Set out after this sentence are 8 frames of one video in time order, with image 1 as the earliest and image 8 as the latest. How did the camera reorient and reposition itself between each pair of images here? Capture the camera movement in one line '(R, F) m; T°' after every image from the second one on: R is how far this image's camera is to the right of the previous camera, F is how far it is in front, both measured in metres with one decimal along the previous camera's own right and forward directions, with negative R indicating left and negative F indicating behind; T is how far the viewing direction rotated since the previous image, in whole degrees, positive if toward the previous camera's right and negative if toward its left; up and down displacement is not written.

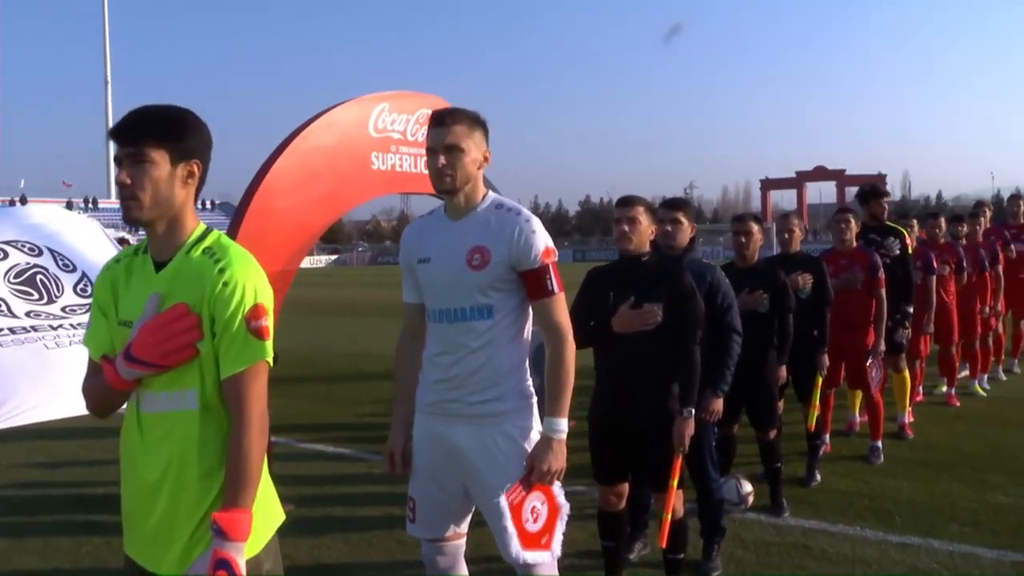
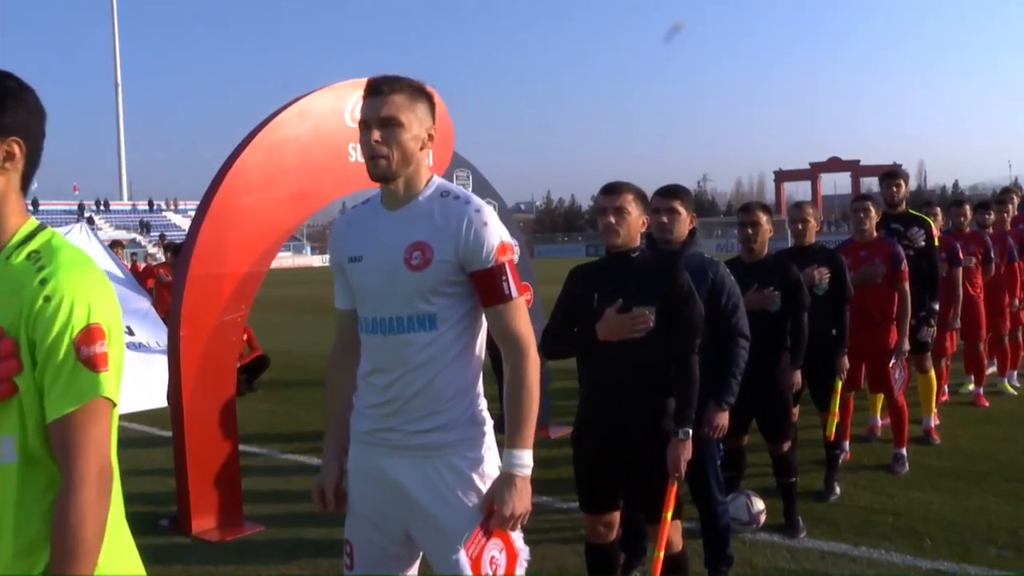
(+0.2, +0.6) m; -1°
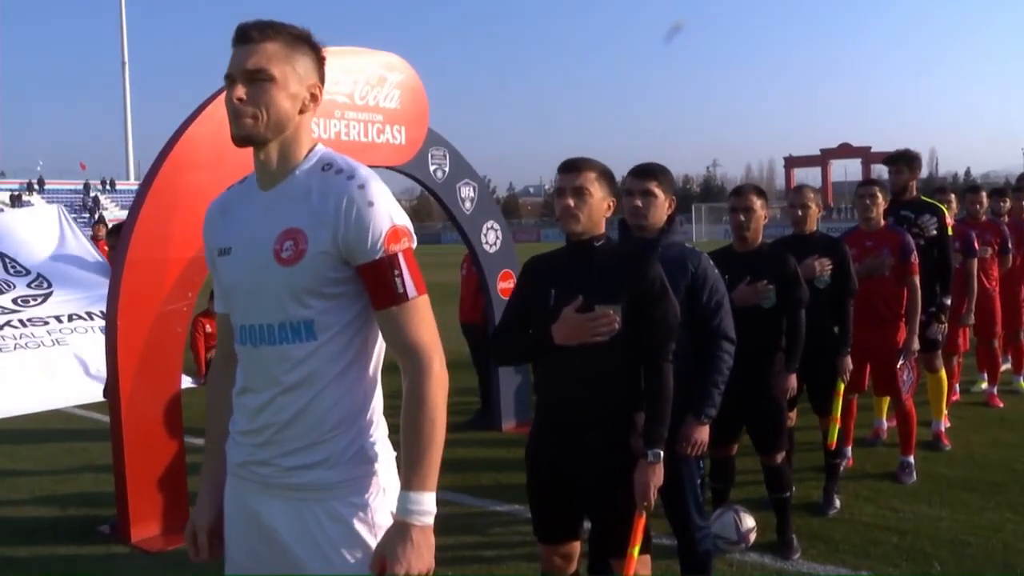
(+0.2, +0.5) m; 0°
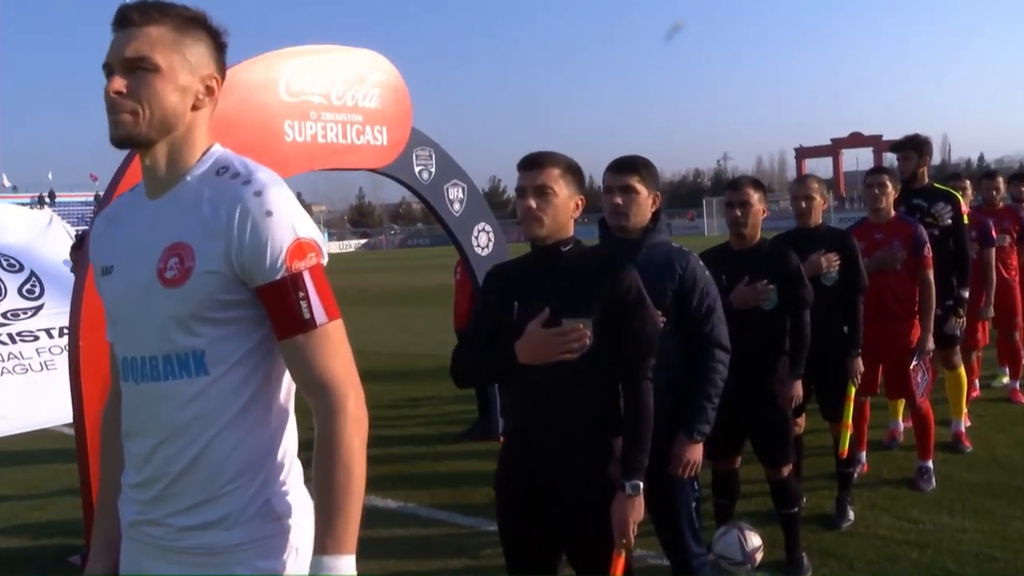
(+0.1, +0.3) m; -1°
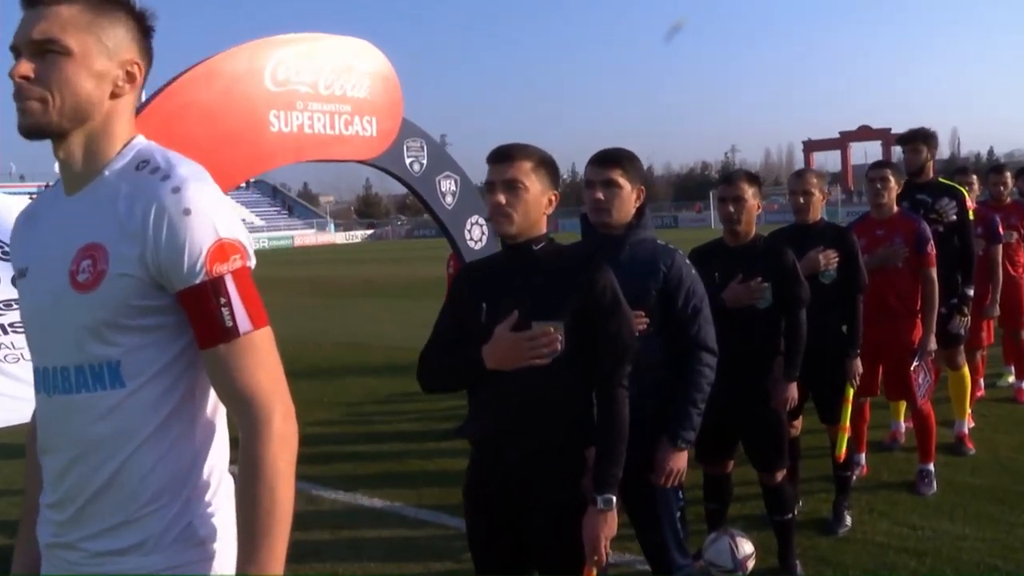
(+0.1, +0.2) m; 0°
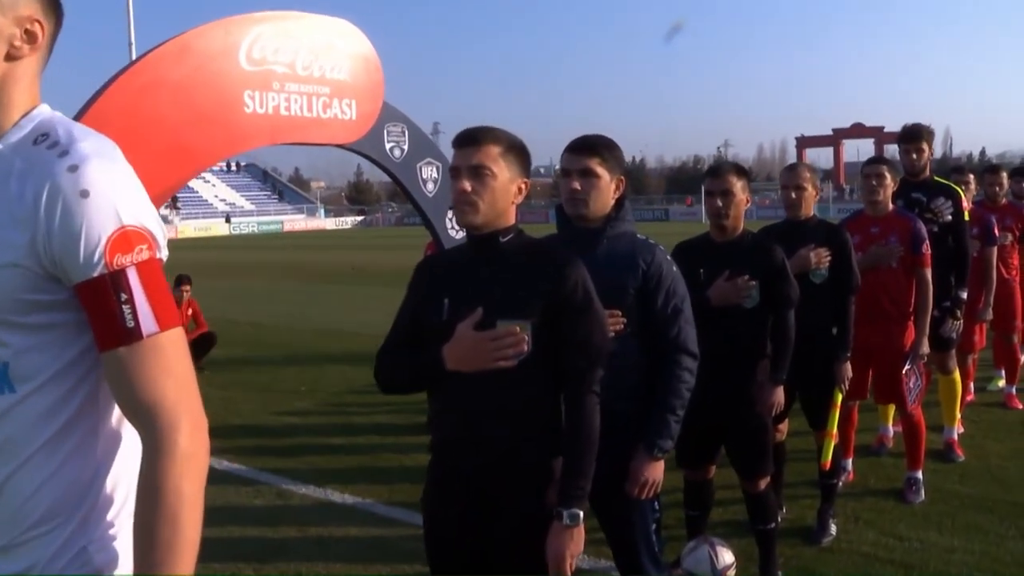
(+0.1, +0.2) m; +1°
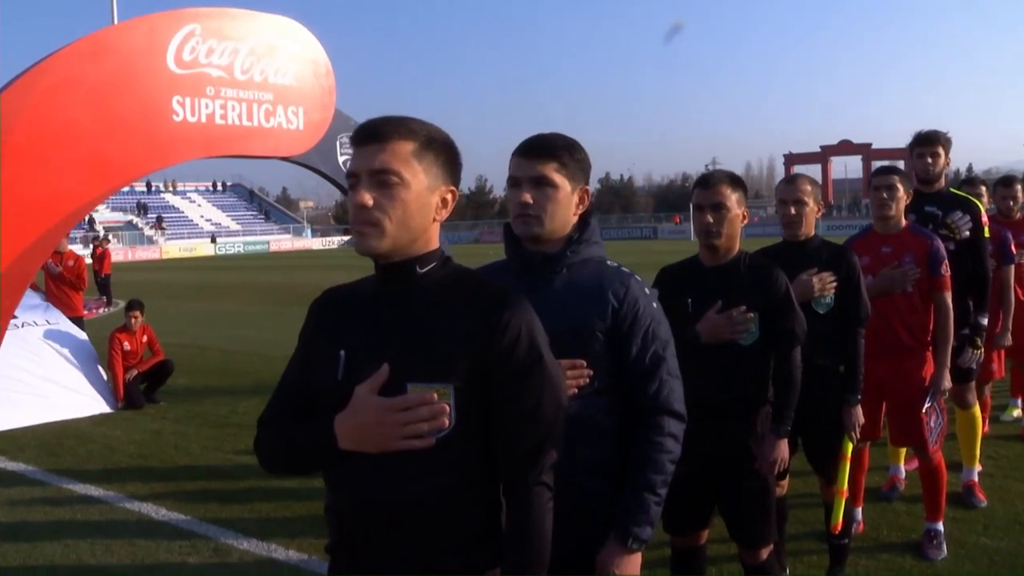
(+0.1, +0.7) m; +1°
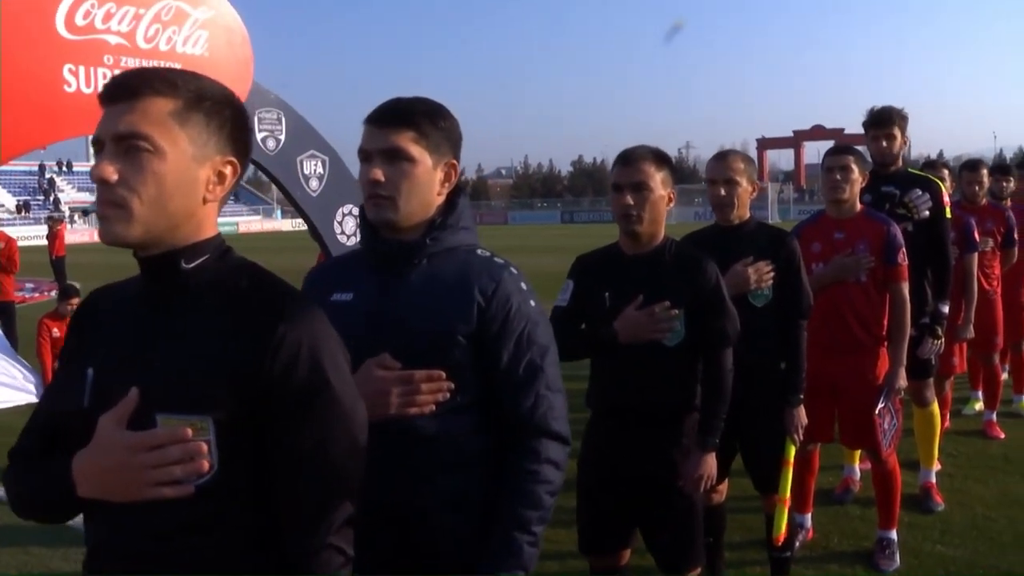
(+0.2, +0.4) m; +1°
